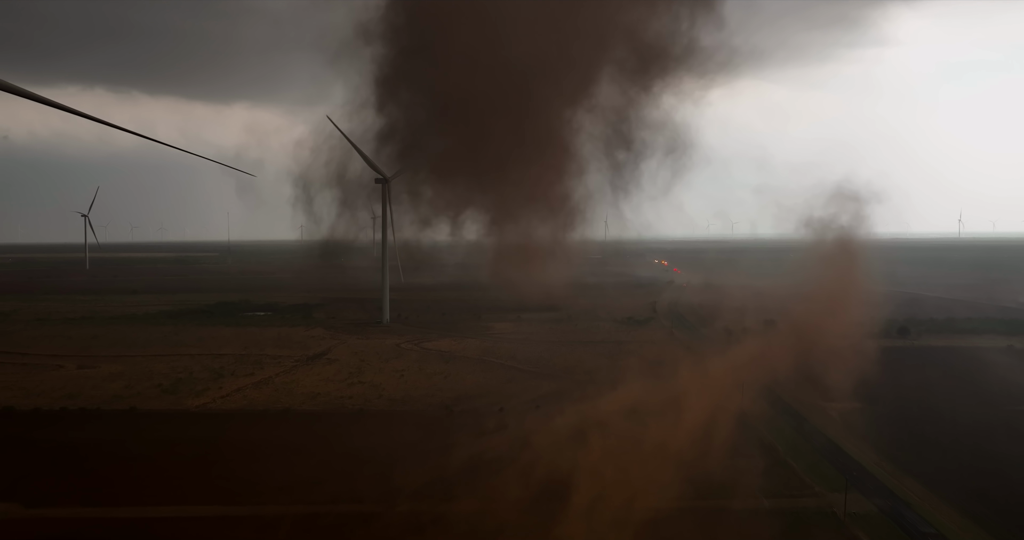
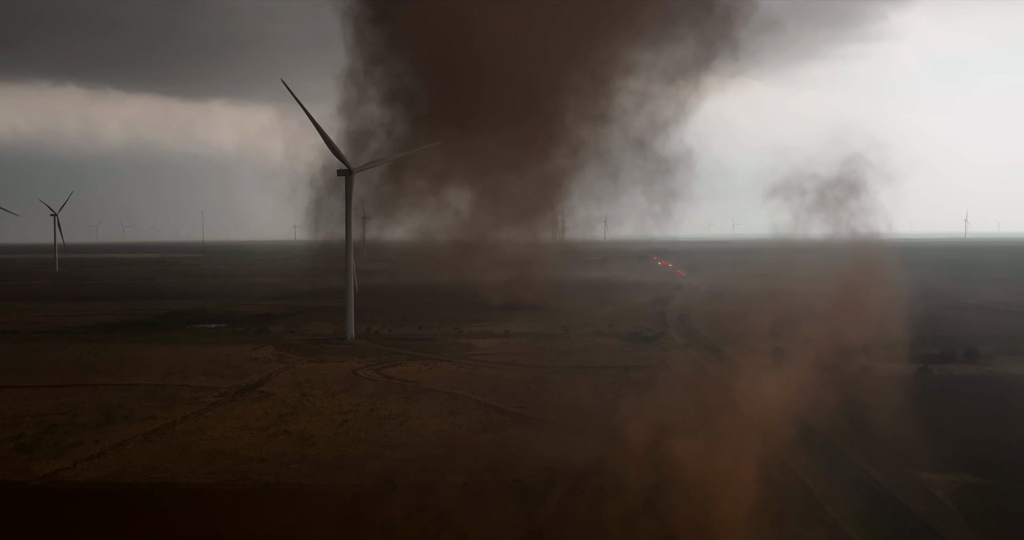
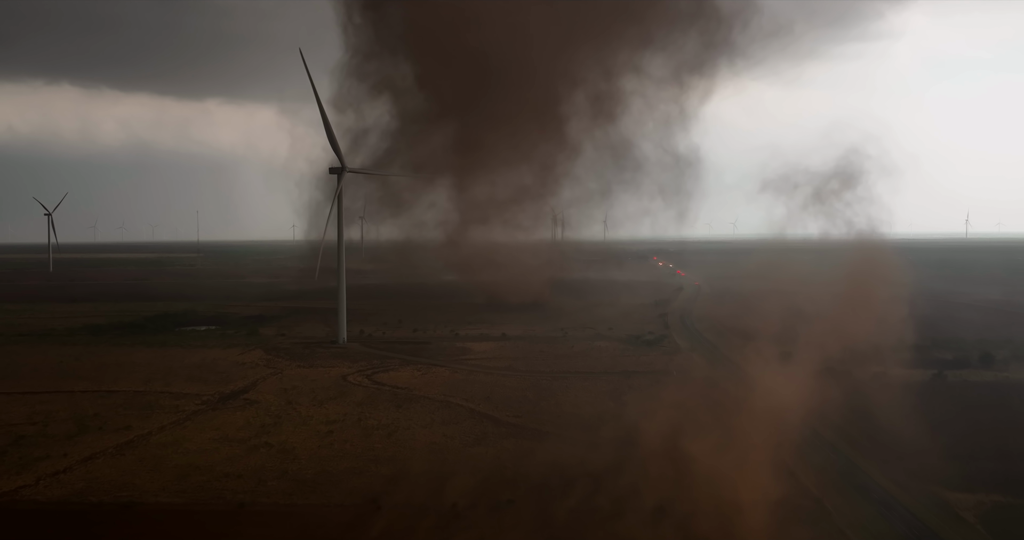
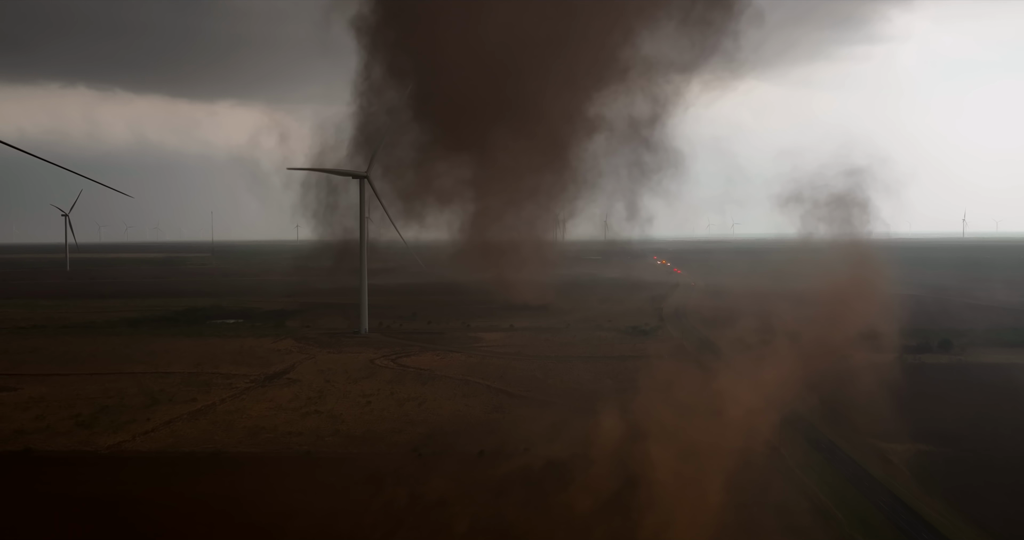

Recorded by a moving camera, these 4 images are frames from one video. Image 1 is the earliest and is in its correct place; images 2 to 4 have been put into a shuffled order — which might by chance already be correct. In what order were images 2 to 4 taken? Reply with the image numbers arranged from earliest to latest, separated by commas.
4, 2, 3
